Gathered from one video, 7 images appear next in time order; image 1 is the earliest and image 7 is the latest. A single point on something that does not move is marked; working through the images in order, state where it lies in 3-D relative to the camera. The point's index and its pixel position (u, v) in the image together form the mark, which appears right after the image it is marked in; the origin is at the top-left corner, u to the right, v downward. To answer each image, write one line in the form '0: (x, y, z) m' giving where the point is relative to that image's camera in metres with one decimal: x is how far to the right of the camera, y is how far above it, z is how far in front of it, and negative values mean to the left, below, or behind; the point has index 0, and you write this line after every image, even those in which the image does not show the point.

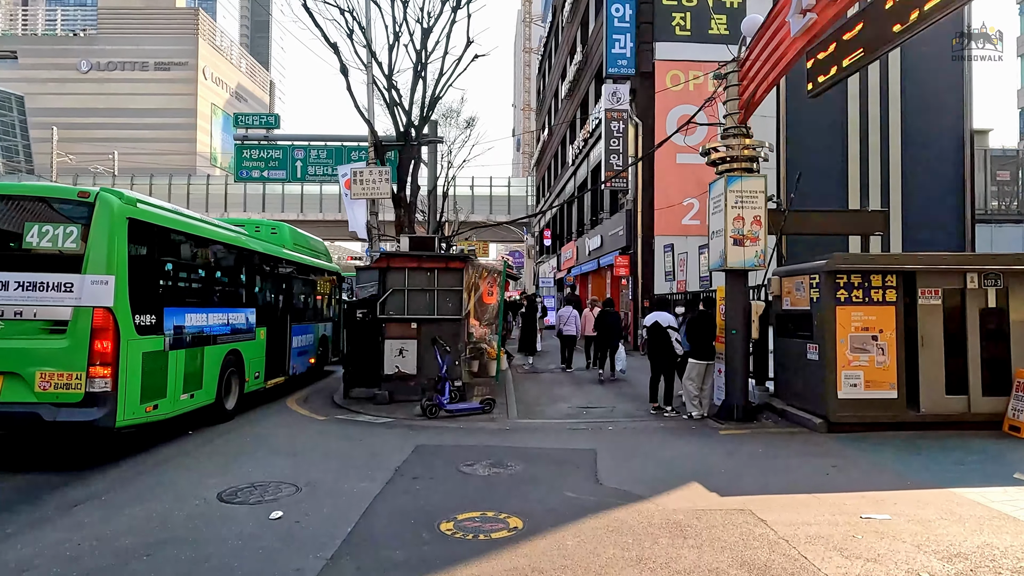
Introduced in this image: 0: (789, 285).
0: (+3.9, 0.0, +9.2) m
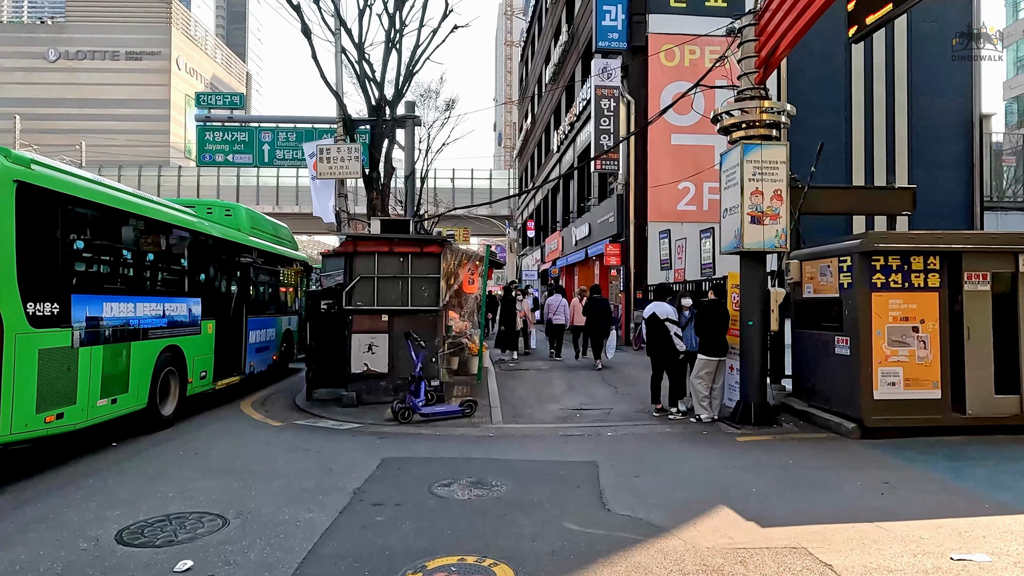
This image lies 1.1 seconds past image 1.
0: (+3.7, +0.2, +8.1) m
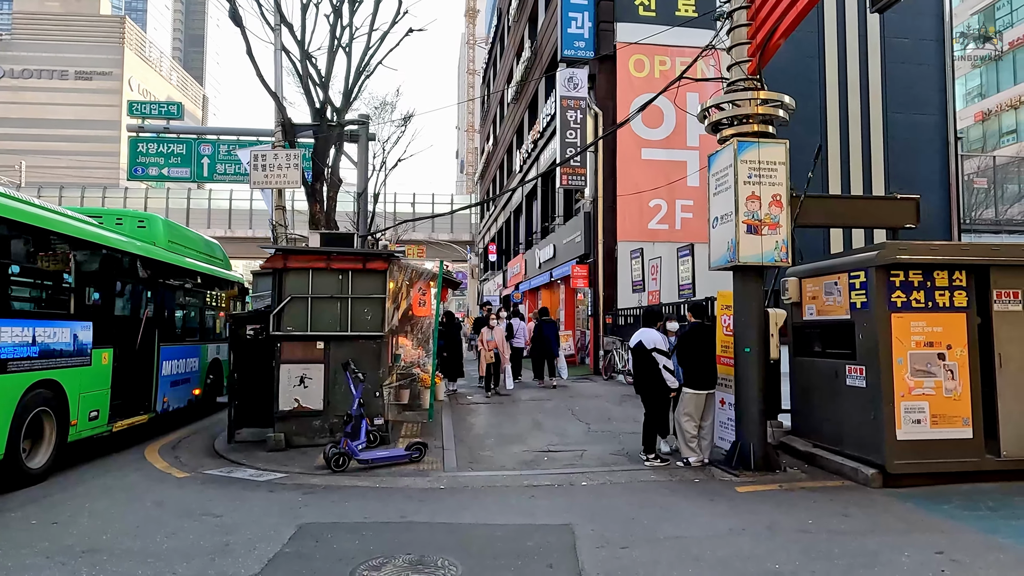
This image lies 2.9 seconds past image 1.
0: (+3.2, 0.0, +7.0) m
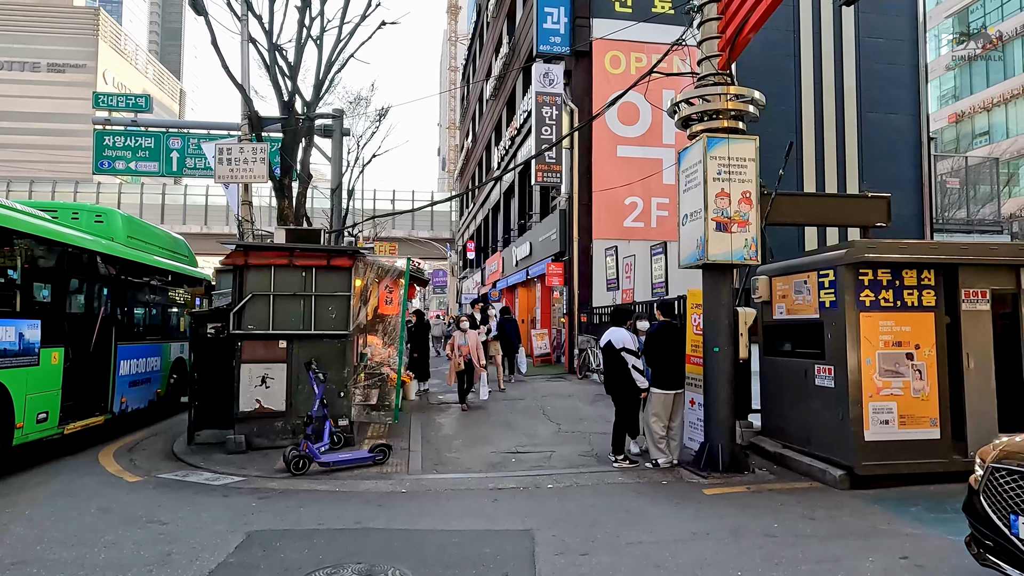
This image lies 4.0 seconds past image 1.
0: (+2.8, 0.0, +6.9) m
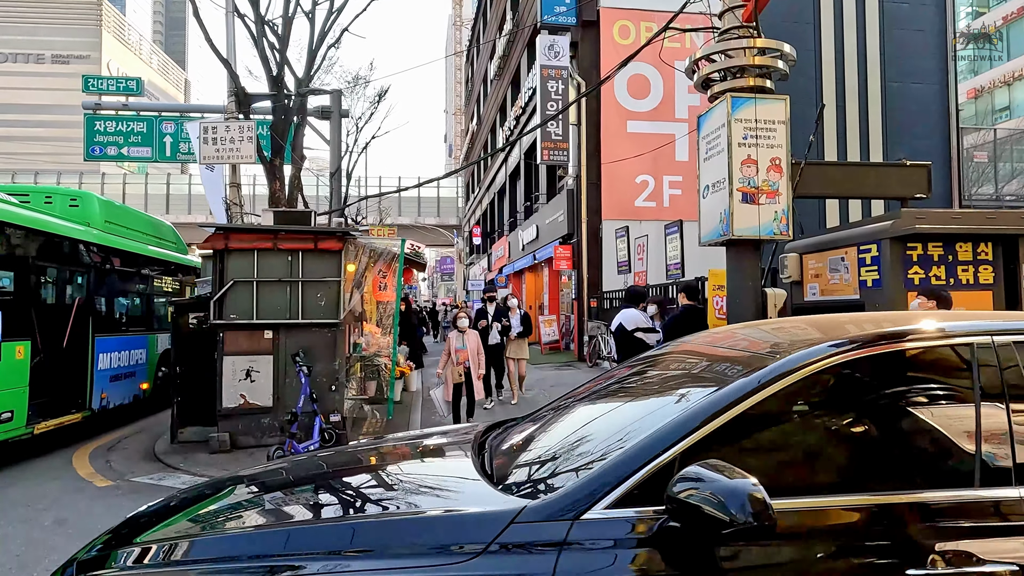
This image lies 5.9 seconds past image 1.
0: (+2.9, +0.2, +6.2) m
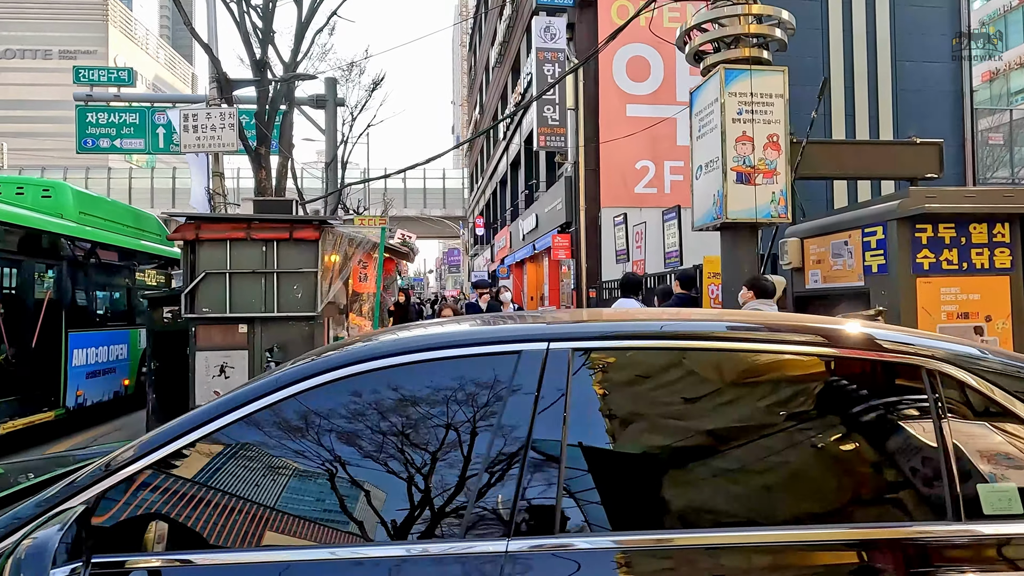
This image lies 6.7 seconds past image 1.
0: (+2.7, +0.3, +5.8) m
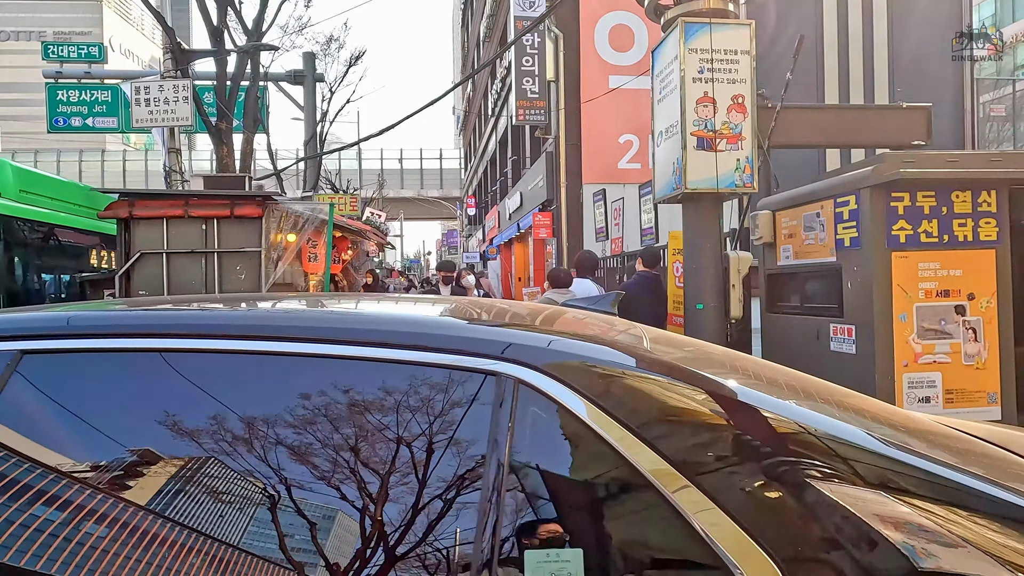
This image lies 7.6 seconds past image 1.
0: (+2.2, +0.5, +5.3) m
